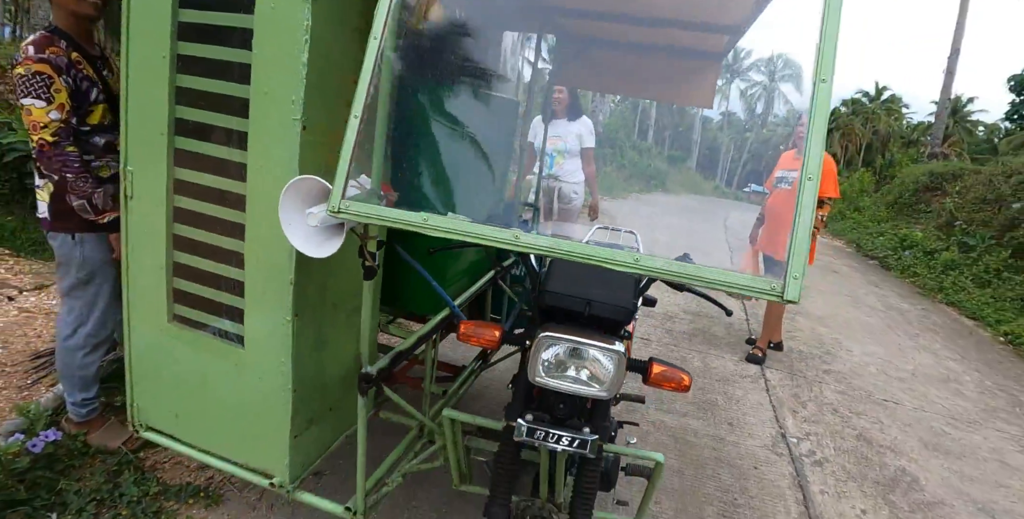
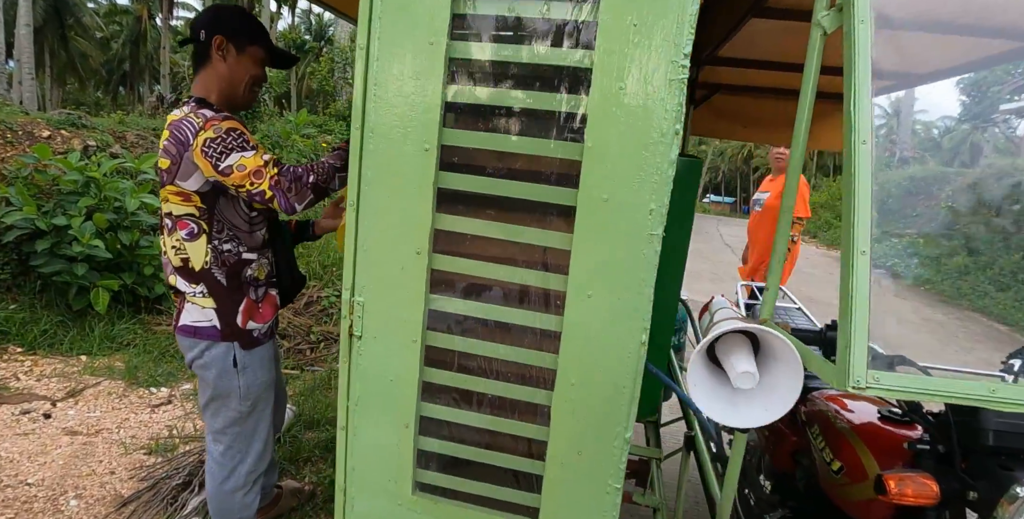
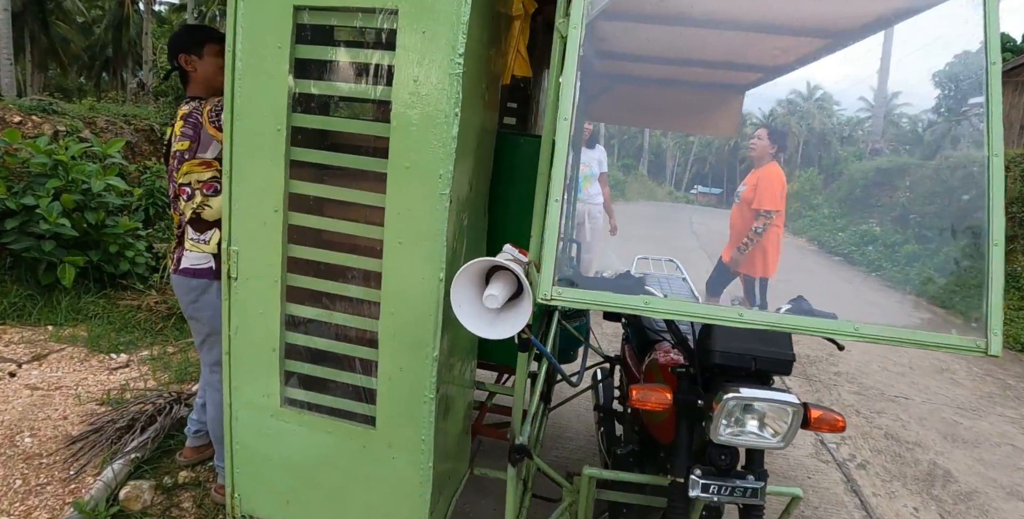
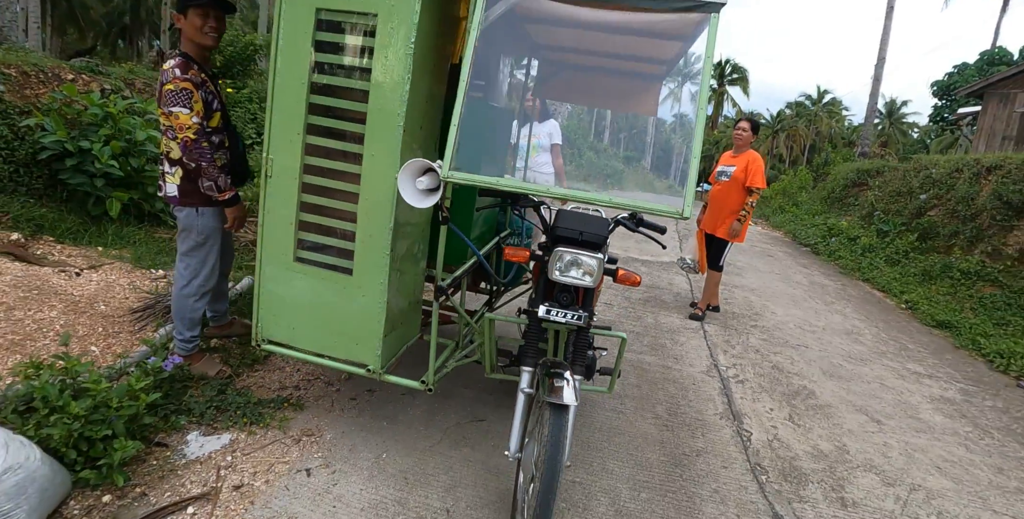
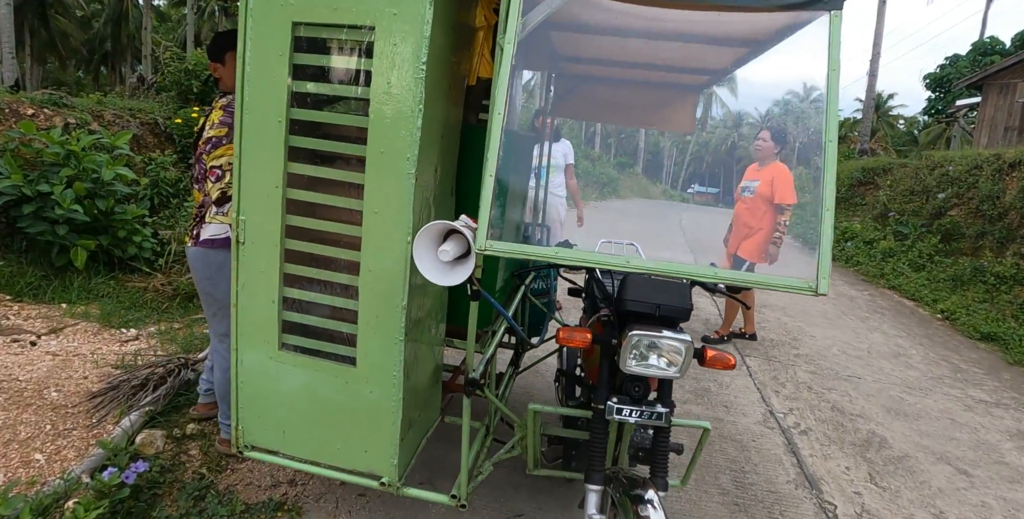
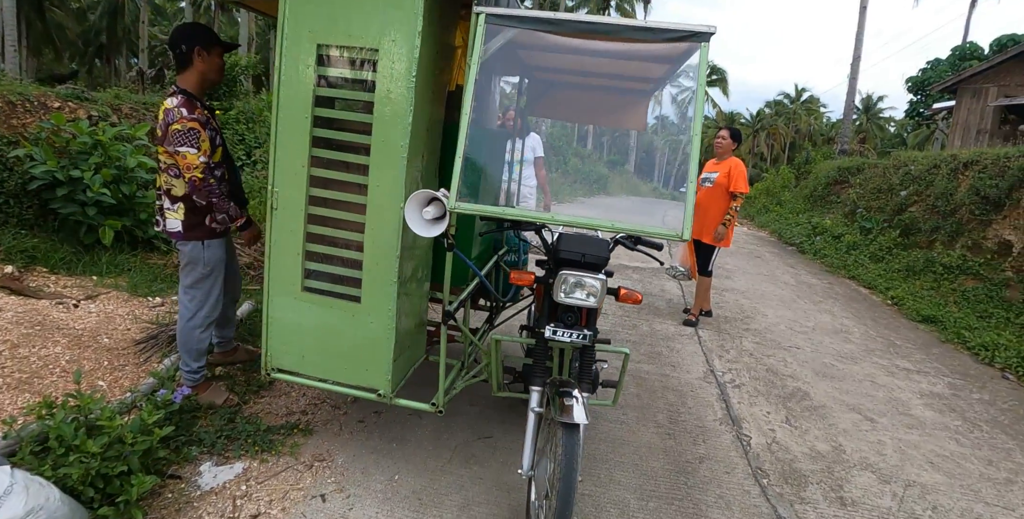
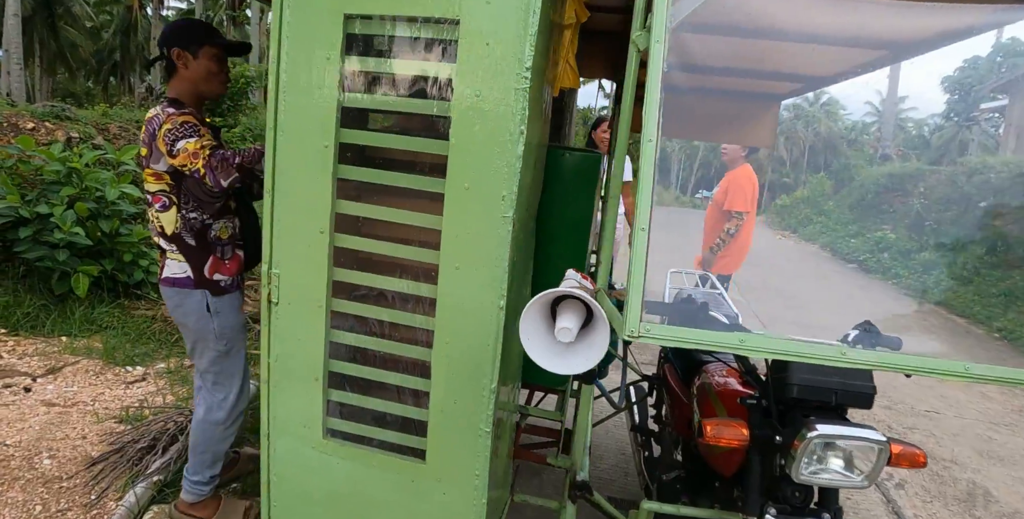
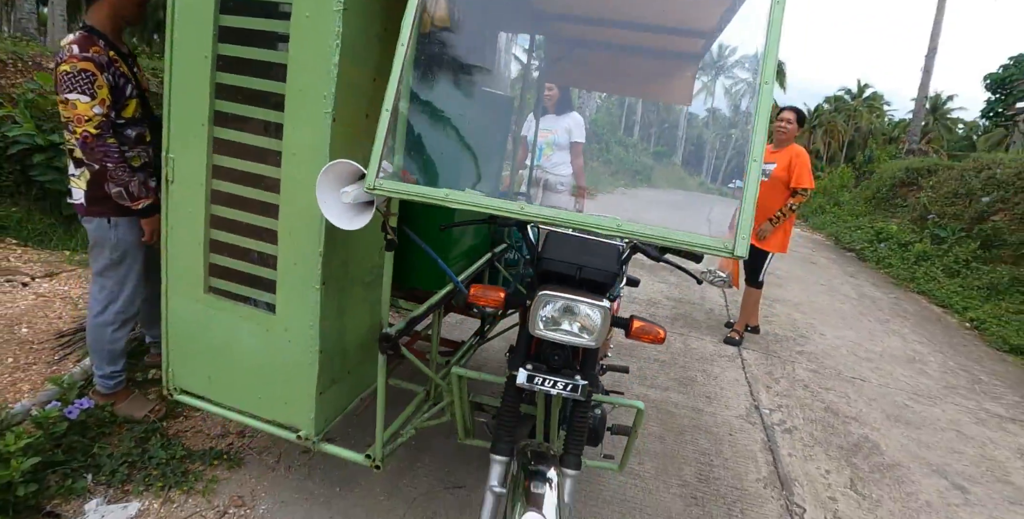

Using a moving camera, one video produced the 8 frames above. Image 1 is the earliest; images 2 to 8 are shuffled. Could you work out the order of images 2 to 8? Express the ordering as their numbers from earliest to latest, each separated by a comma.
8, 4, 6, 5, 3, 7, 2
